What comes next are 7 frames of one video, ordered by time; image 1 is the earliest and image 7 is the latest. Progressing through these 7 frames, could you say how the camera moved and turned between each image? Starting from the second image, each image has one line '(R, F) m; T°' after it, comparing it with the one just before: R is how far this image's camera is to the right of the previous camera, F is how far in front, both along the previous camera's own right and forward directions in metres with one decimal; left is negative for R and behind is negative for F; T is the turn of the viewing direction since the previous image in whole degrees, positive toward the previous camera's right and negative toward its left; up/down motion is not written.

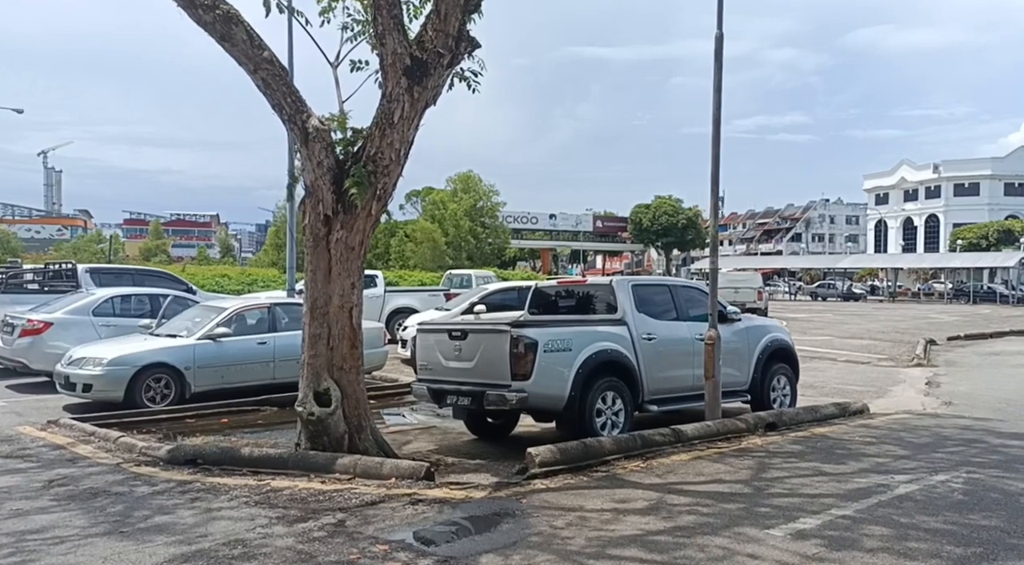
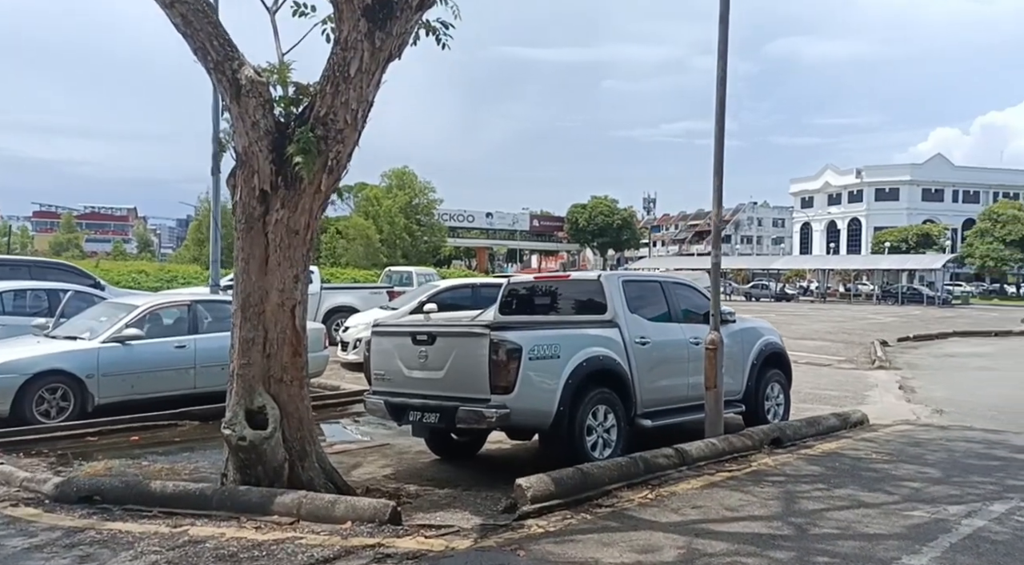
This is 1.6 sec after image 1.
(-0.4, +1.5) m; +5°
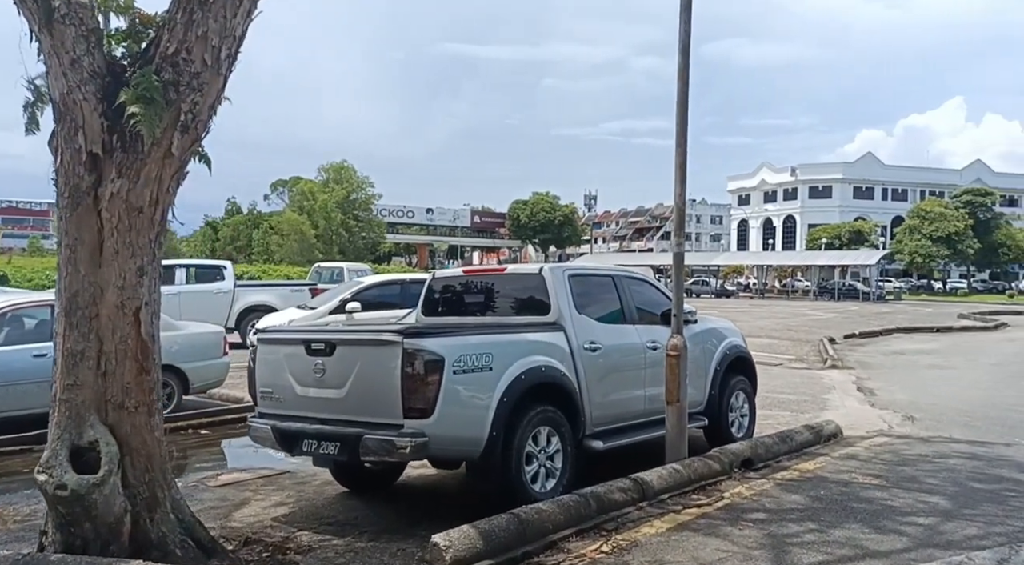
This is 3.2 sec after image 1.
(+0.1, +1.5) m; +4°
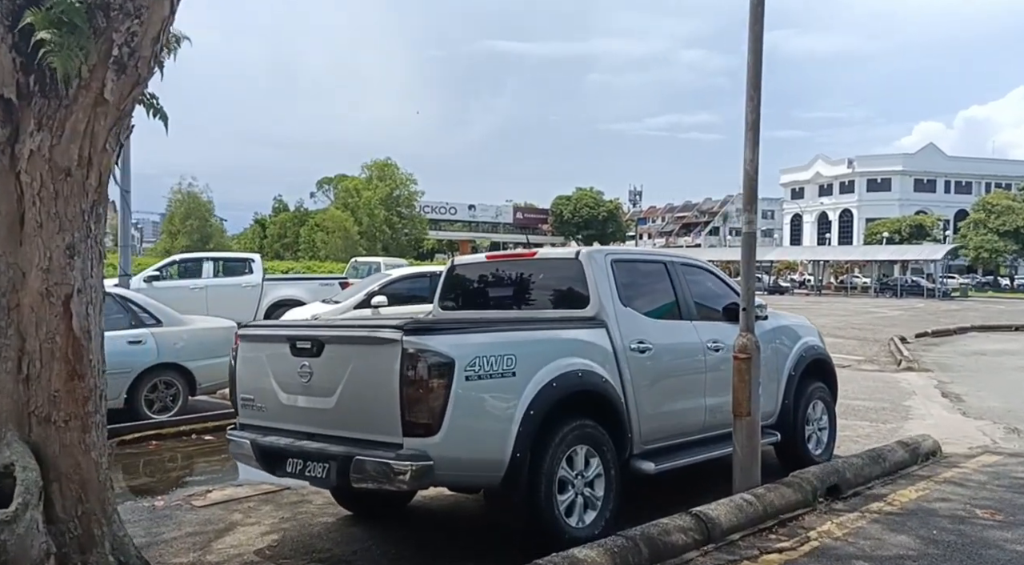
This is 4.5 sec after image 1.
(+0.1, +1.2) m; -3°
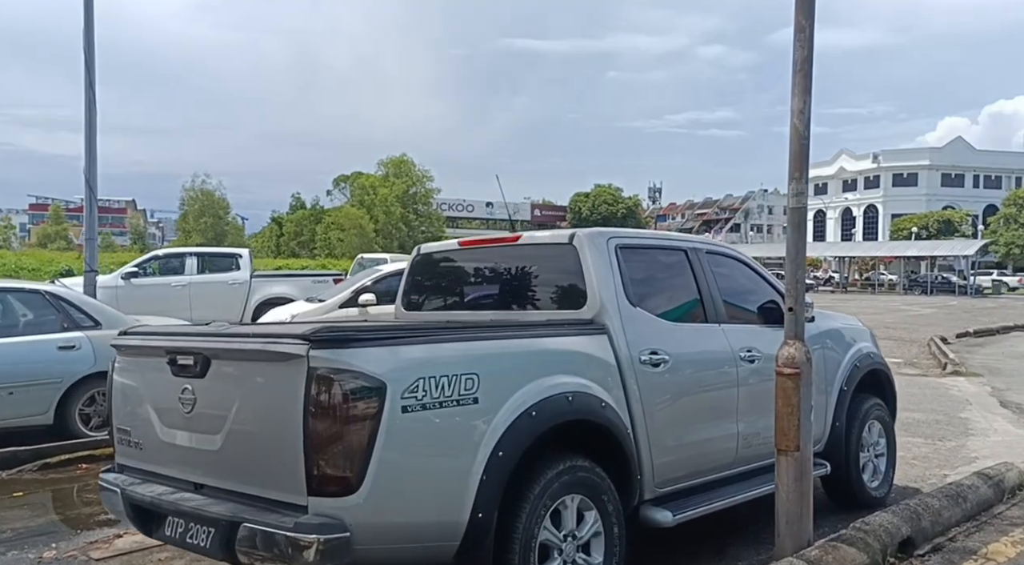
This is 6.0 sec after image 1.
(+0.2, +1.4) m; -1°
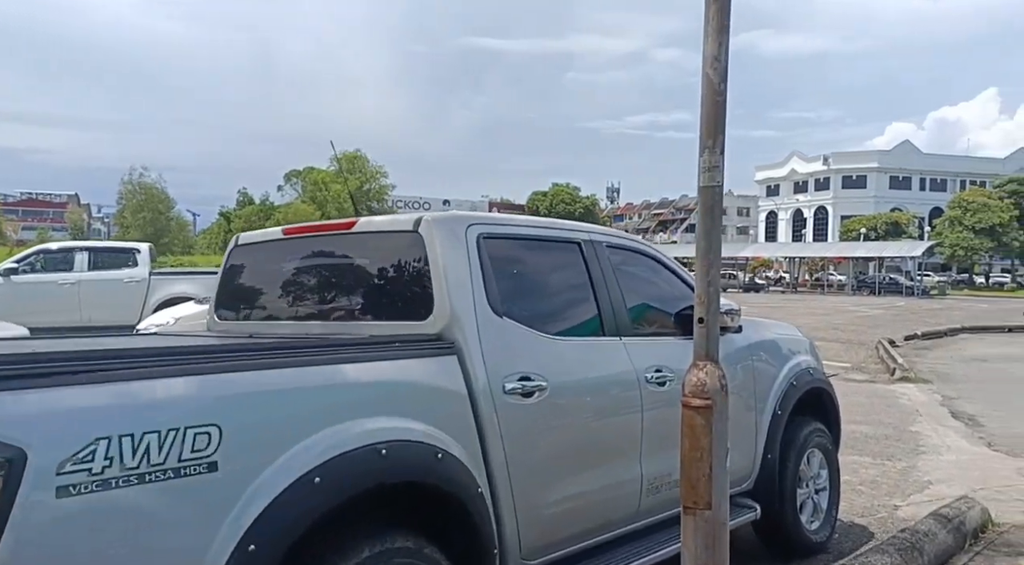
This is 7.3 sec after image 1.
(+0.5, +1.1) m; +3°
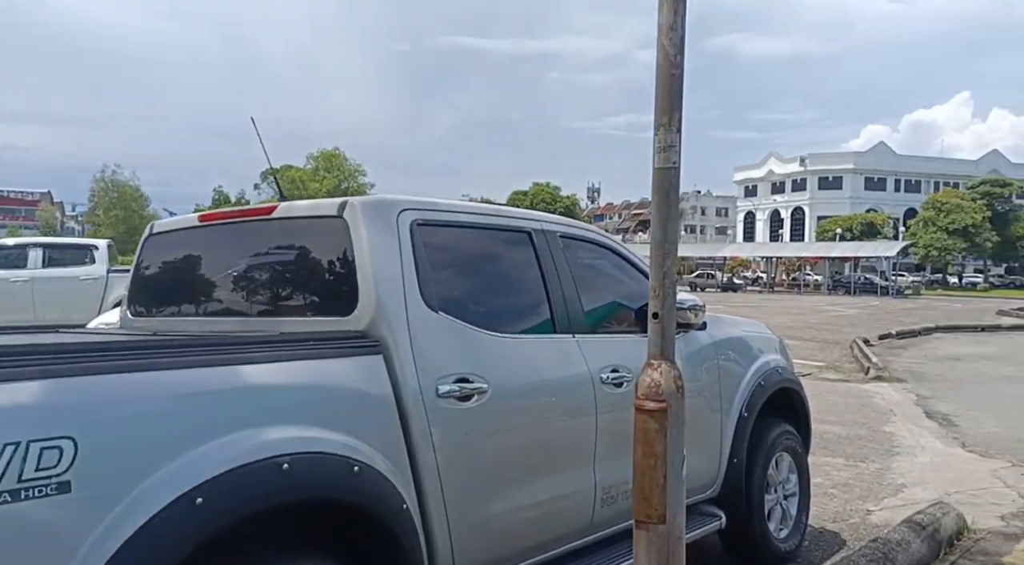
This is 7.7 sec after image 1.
(+0.2, +0.3) m; +1°
